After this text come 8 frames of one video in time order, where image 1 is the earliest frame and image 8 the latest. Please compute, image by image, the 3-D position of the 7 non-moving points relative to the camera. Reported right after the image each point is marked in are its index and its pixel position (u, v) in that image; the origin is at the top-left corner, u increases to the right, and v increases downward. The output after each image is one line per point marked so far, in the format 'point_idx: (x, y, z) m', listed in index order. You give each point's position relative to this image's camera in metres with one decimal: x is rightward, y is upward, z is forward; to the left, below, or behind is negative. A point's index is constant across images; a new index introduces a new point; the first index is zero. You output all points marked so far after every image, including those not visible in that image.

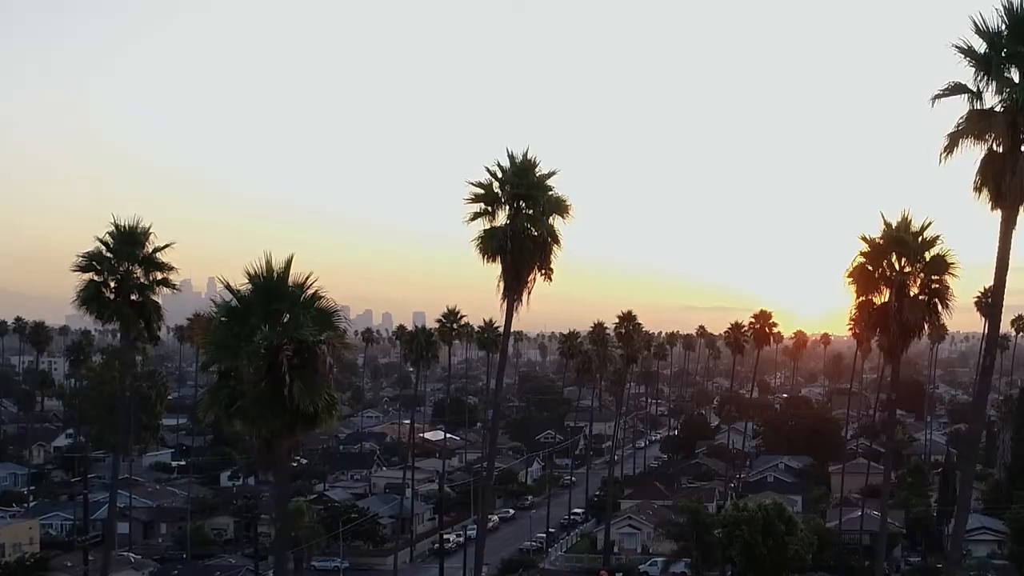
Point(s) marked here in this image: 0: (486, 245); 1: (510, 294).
0: (-0.3, +0.5, +9.9) m
1: (0.0, -0.1, +10.2) m
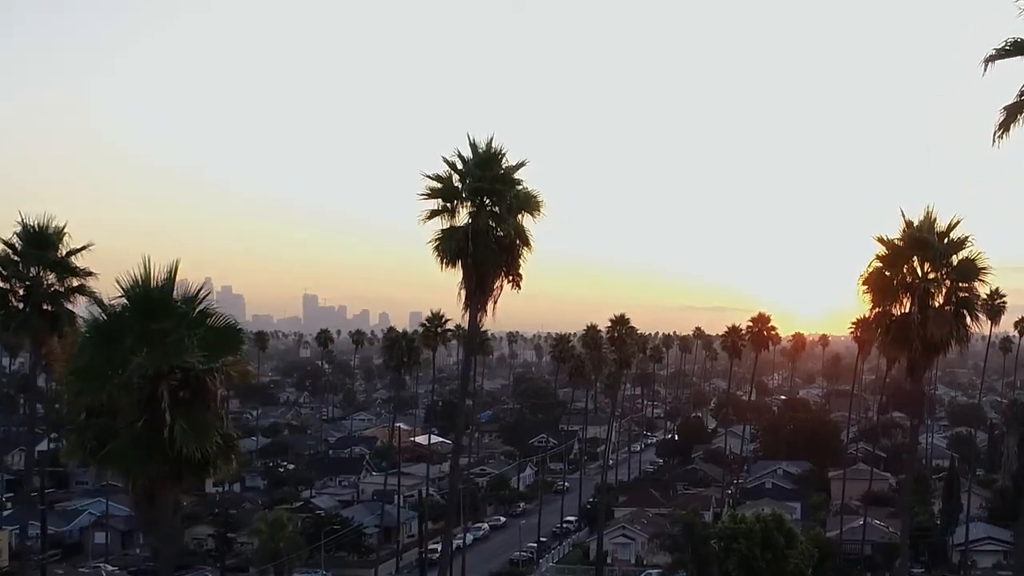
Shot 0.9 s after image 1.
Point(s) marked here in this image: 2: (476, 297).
0: (-0.7, +0.4, +8.5) m
1: (-0.4, -0.2, +8.8) m
2: (-0.4, -0.1, +8.9) m
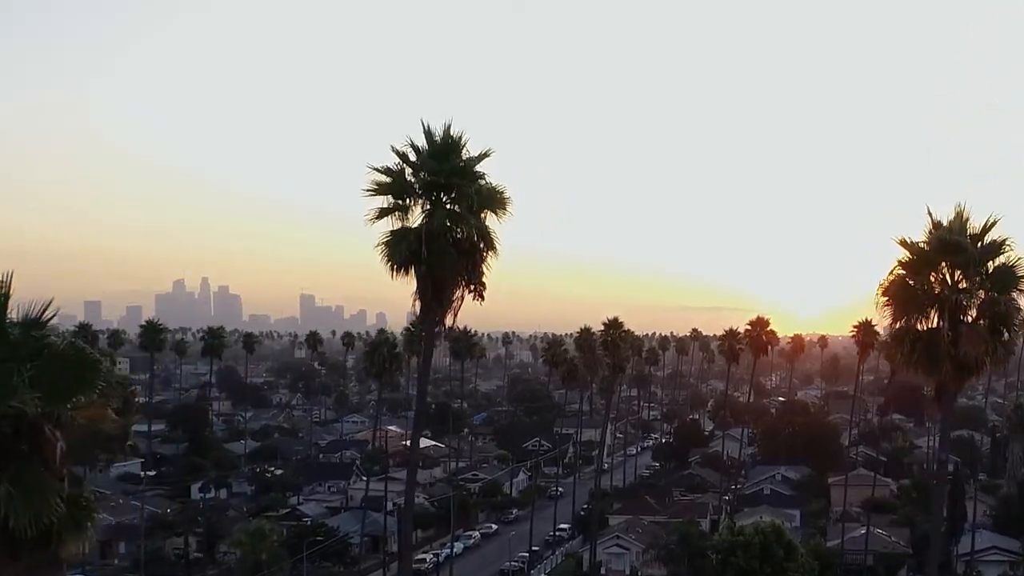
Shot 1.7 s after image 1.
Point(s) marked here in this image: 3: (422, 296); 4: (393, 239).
0: (-1.0, +0.3, +7.3) m
1: (-0.7, -0.3, +7.6) m
2: (-0.7, -0.2, +7.7) m
3: (-0.8, -0.1, +7.6) m
4: (-1.0, +0.4, +7.6) m
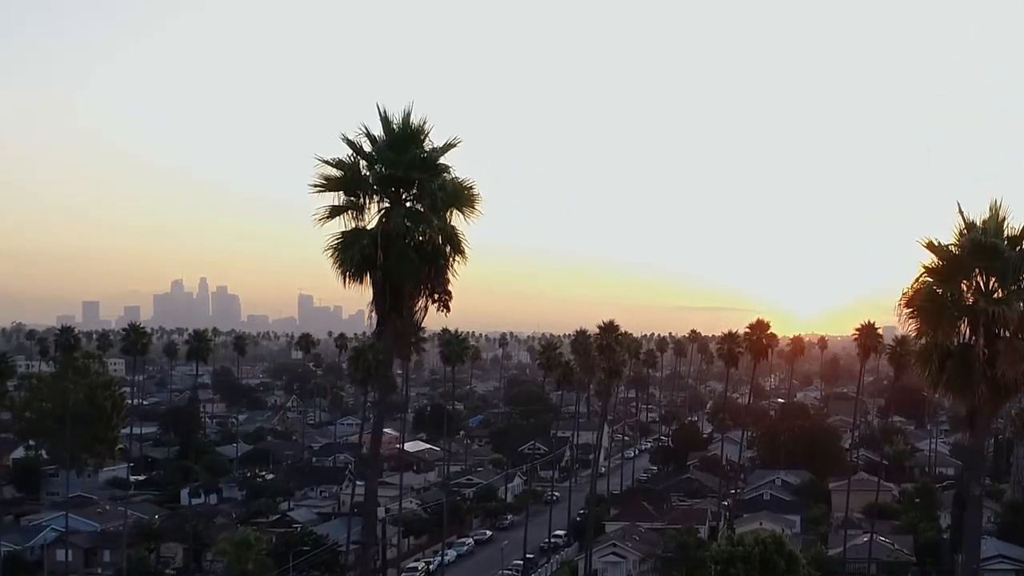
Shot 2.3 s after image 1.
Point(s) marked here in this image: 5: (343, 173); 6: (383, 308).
0: (-1.2, +0.2, +6.4) m
1: (-1.0, -0.4, +6.7) m
2: (-0.9, -0.3, +6.7) m
3: (-1.0, -0.1, +6.7) m
4: (-1.3, +0.4, +6.6) m
5: (-1.3, +0.9, +6.9) m
6: (-1.0, -0.2, +6.7) m
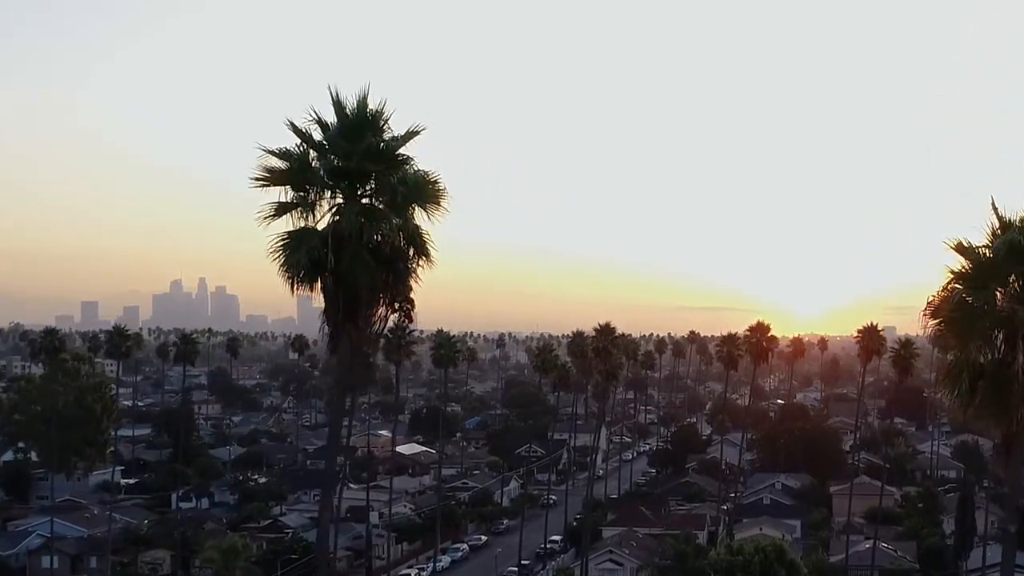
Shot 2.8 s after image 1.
0: (-1.4, +0.2, +5.6) m
1: (-1.1, -0.4, +5.9) m
2: (-1.1, -0.3, +5.9) m
3: (-1.2, -0.2, +5.9) m
4: (-1.5, +0.3, +5.9) m
5: (-1.5, +0.8, +6.1) m
6: (-1.2, -0.2, +5.9) m
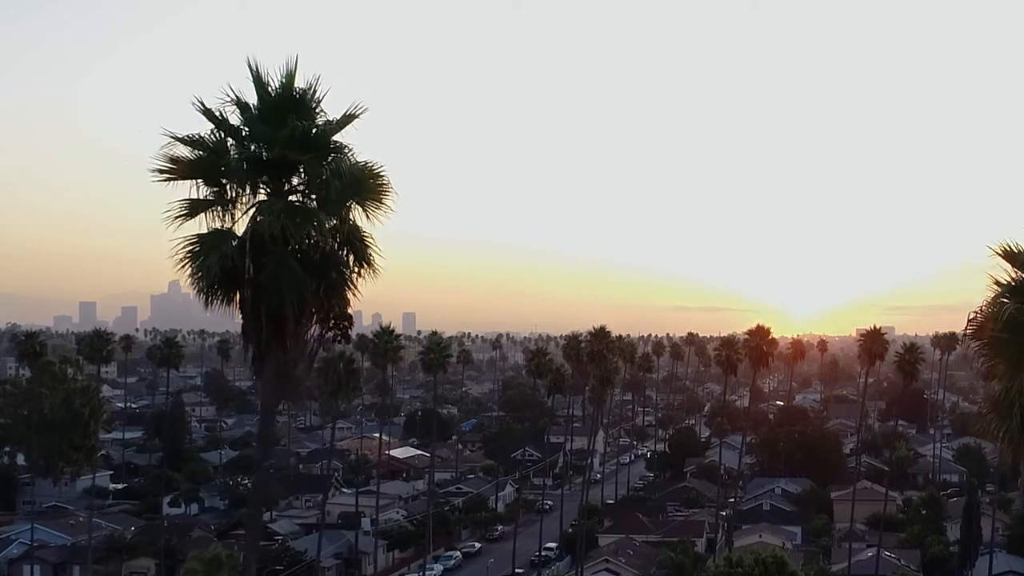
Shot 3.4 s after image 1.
0: (-1.6, +0.1, +4.7) m
1: (-1.4, -0.5, +5.0) m
2: (-1.3, -0.4, +5.0) m
3: (-1.4, -0.3, +4.9) m
4: (-1.7, +0.2, +4.9) m
5: (-1.7, +0.8, +5.1) m
6: (-1.4, -0.3, +5.0) m
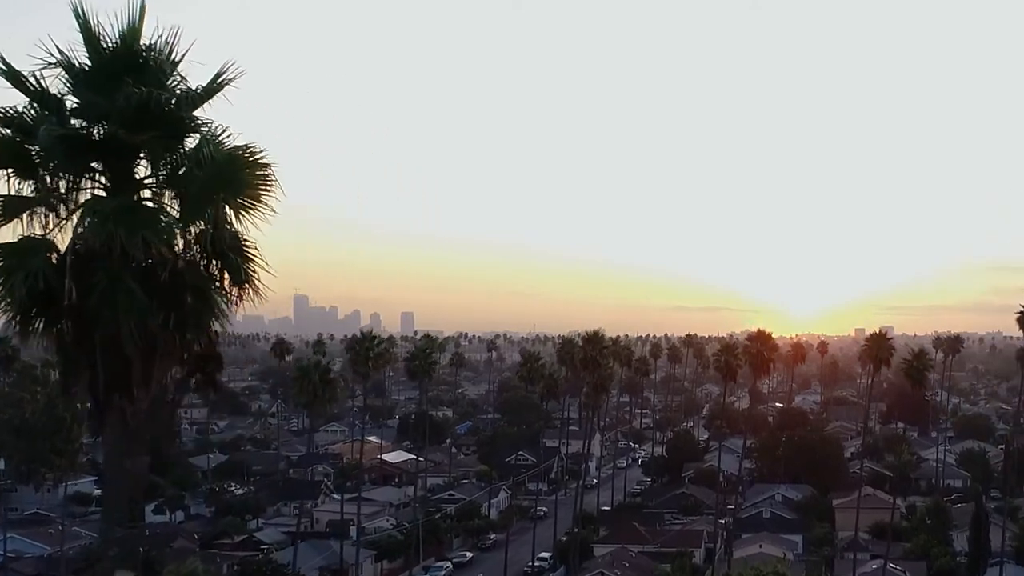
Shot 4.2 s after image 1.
0: (-1.9, 0.0, +3.4) m
1: (-1.7, -0.6, +3.7) m
2: (-1.6, -0.5, +3.7) m
3: (-1.7, -0.4, +3.7) m
4: (-2.0, +0.1, +3.6) m
5: (-2.0, +0.6, +3.9) m
6: (-1.7, -0.4, +3.7) m
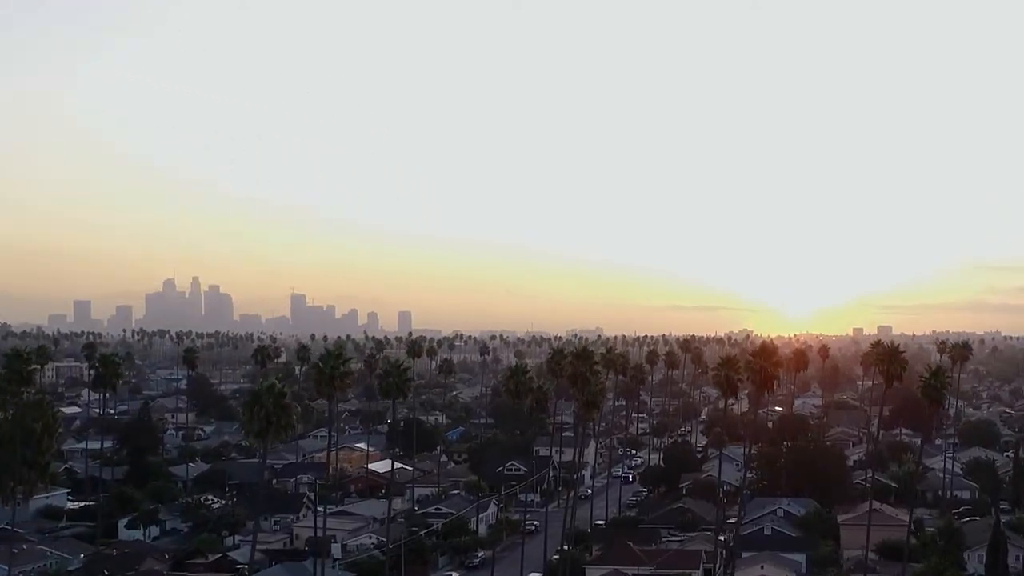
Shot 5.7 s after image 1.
0: (-2.4, -0.3, +1.2) m
1: (-2.1, -0.9, +1.6) m
2: (-2.0, -0.8, +1.6) m
3: (-2.1, -0.7, +1.5) m
4: (-2.4, -0.2, +1.5) m
5: (-2.5, +0.3, +1.7) m
6: (-2.1, -0.7, +1.5) m
